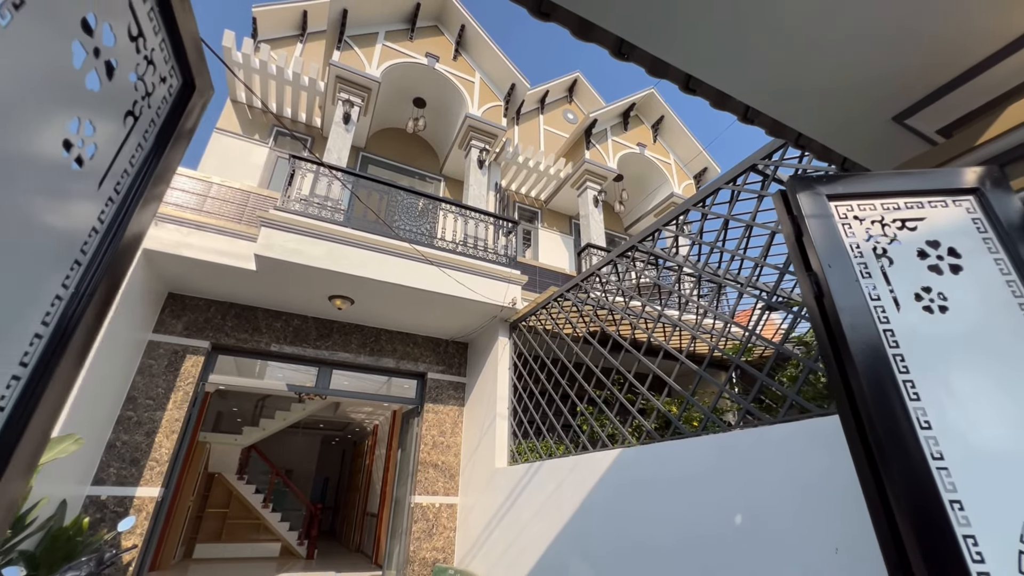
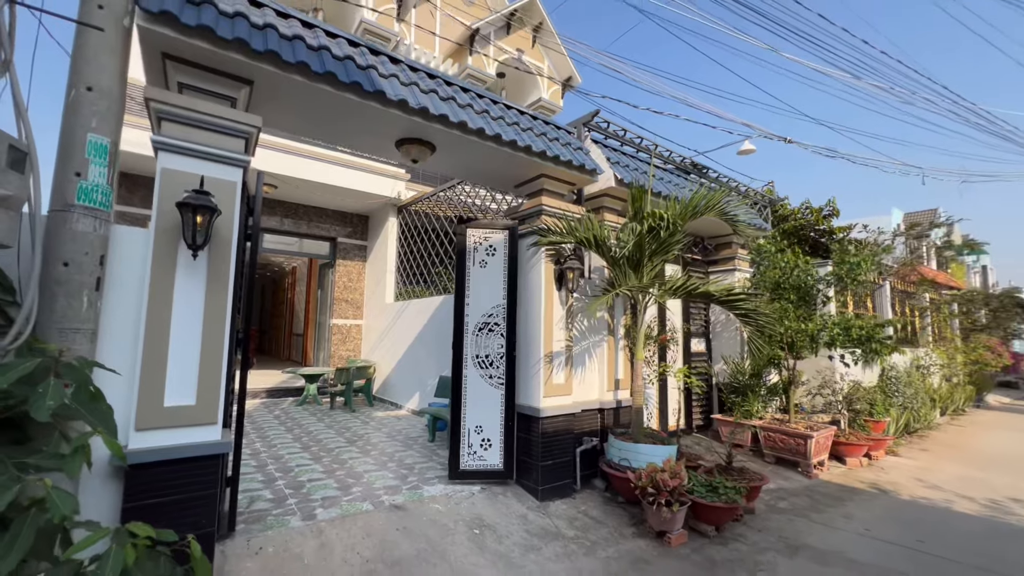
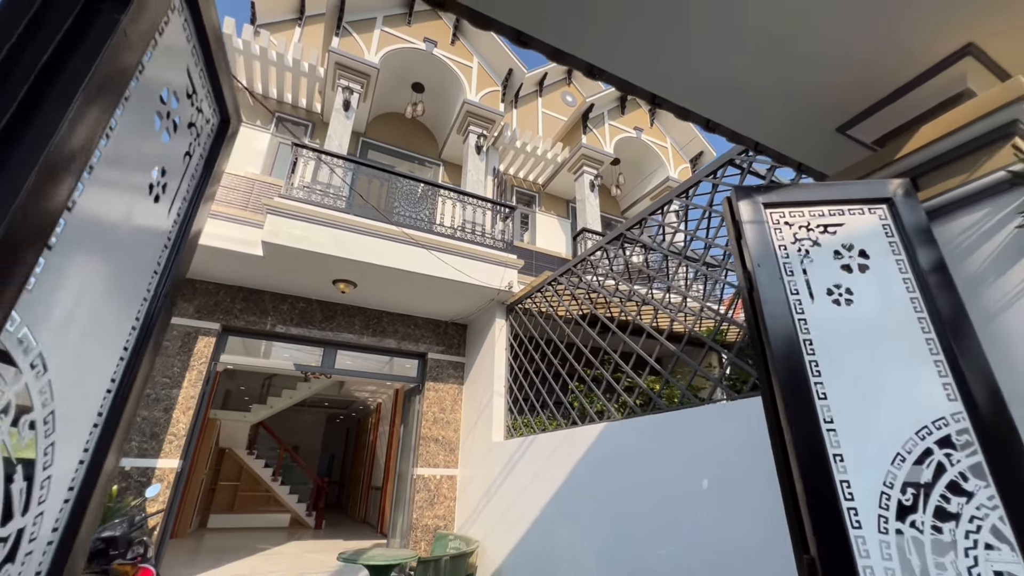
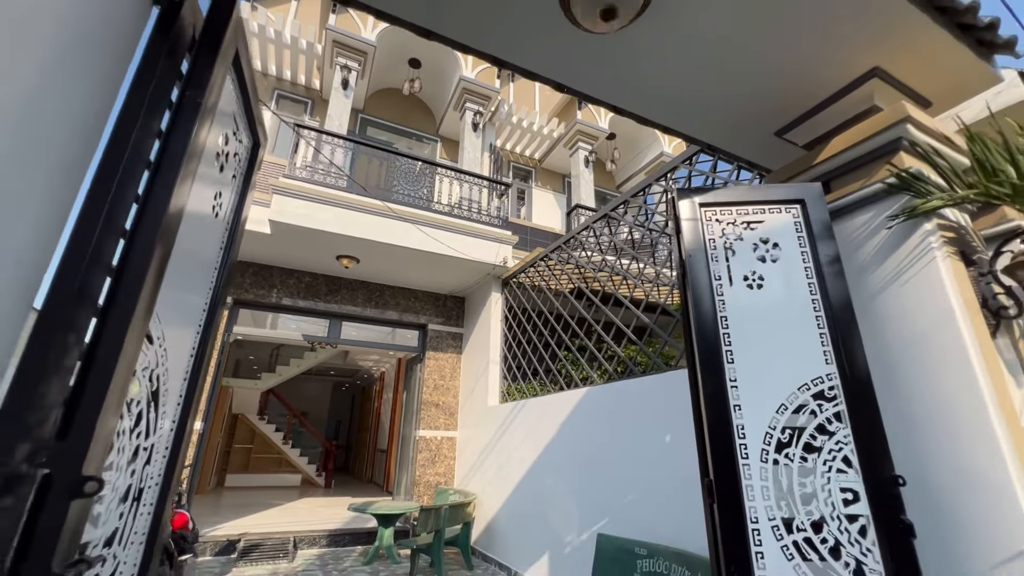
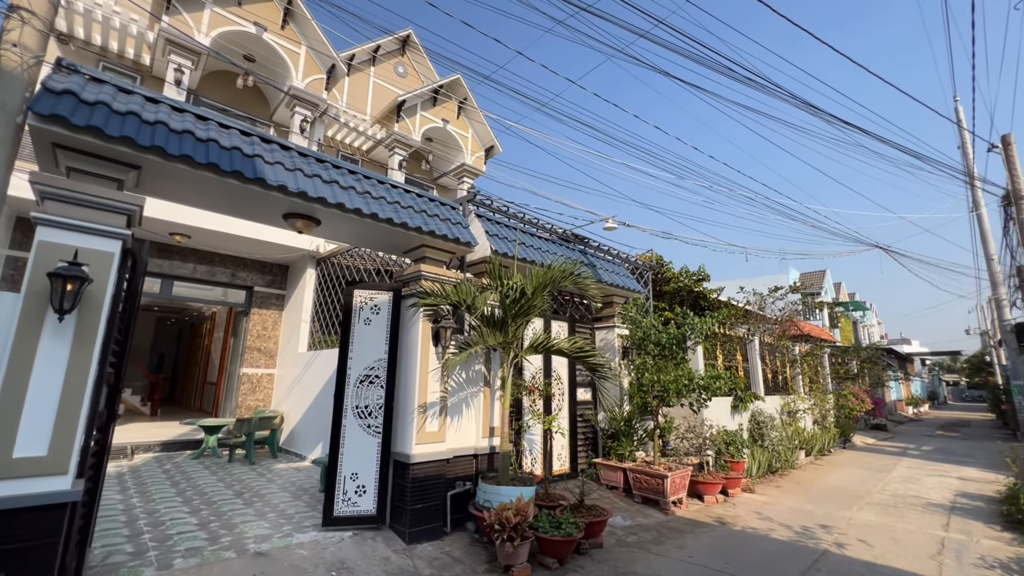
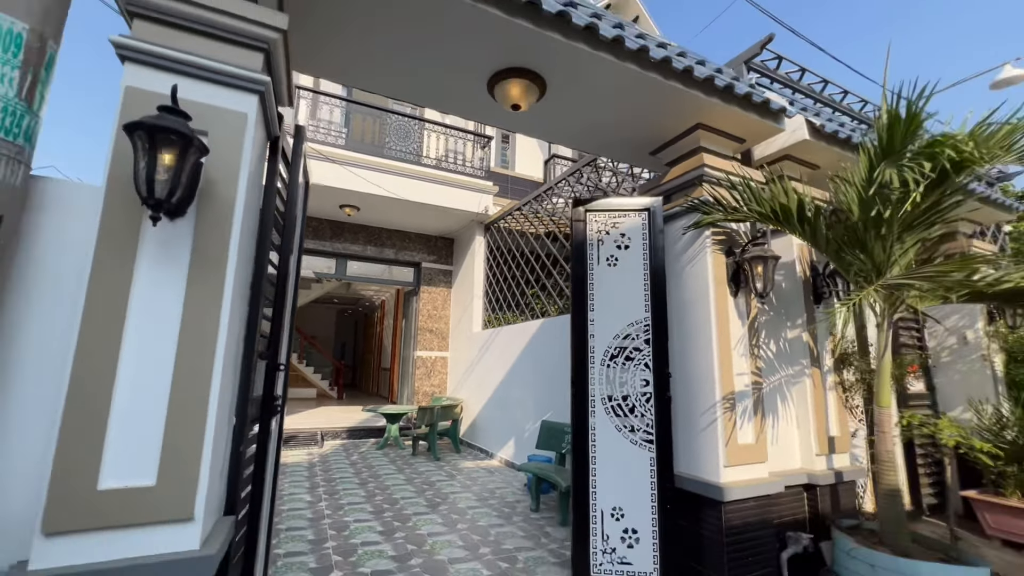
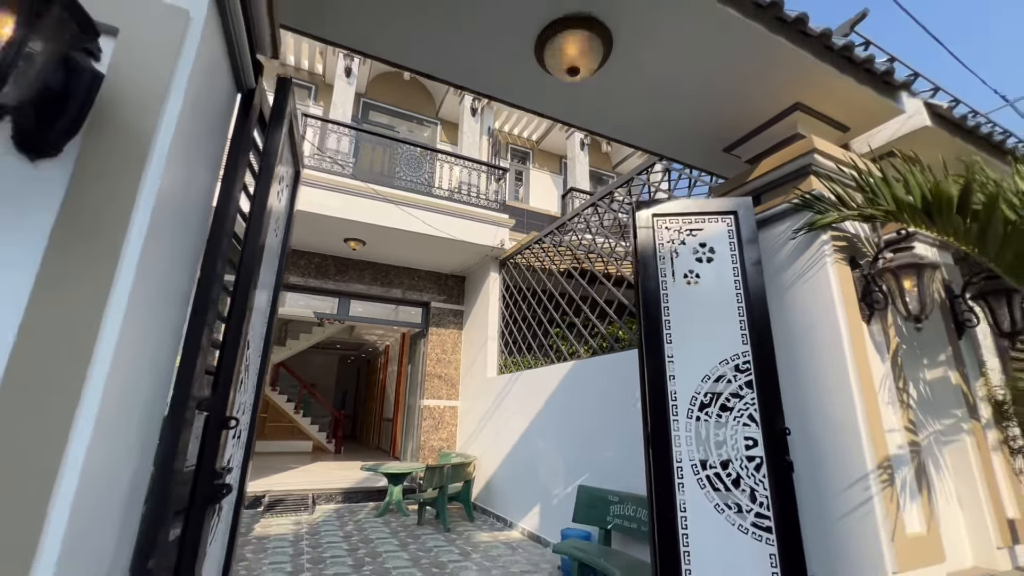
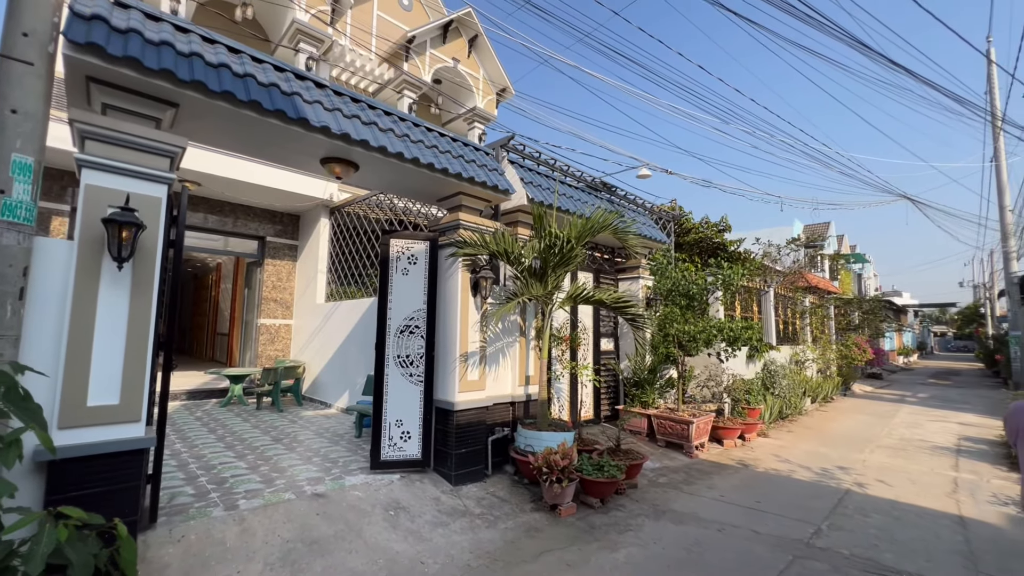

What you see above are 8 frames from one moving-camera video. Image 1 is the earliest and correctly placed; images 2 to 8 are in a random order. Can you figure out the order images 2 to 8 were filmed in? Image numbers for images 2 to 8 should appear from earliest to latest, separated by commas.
3, 4, 7, 6, 2, 8, 5
